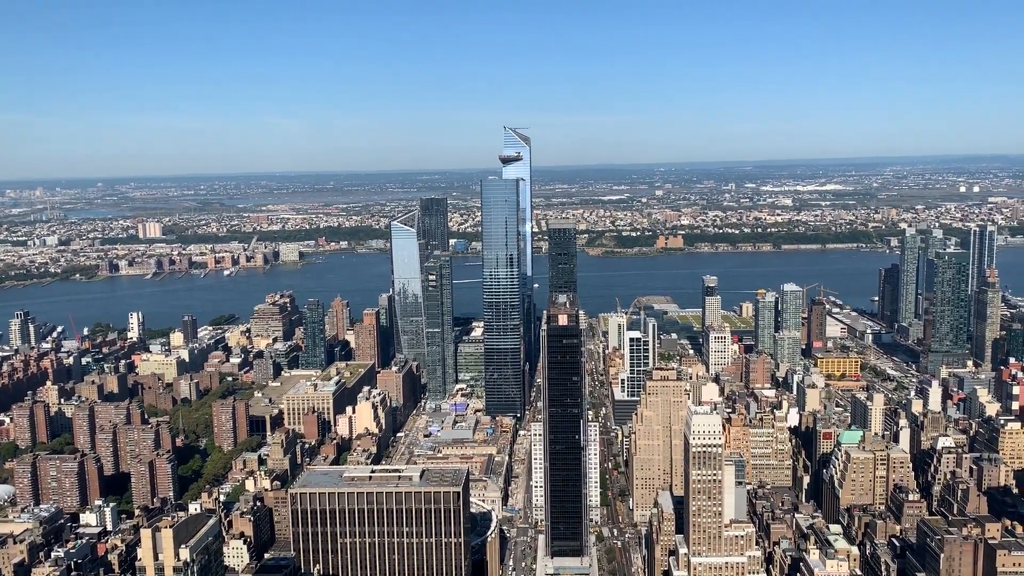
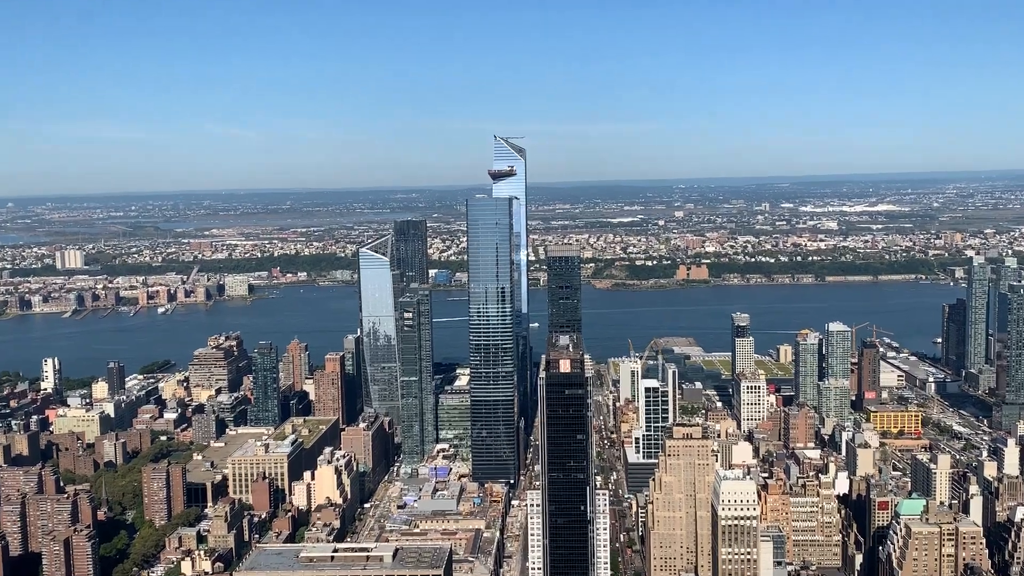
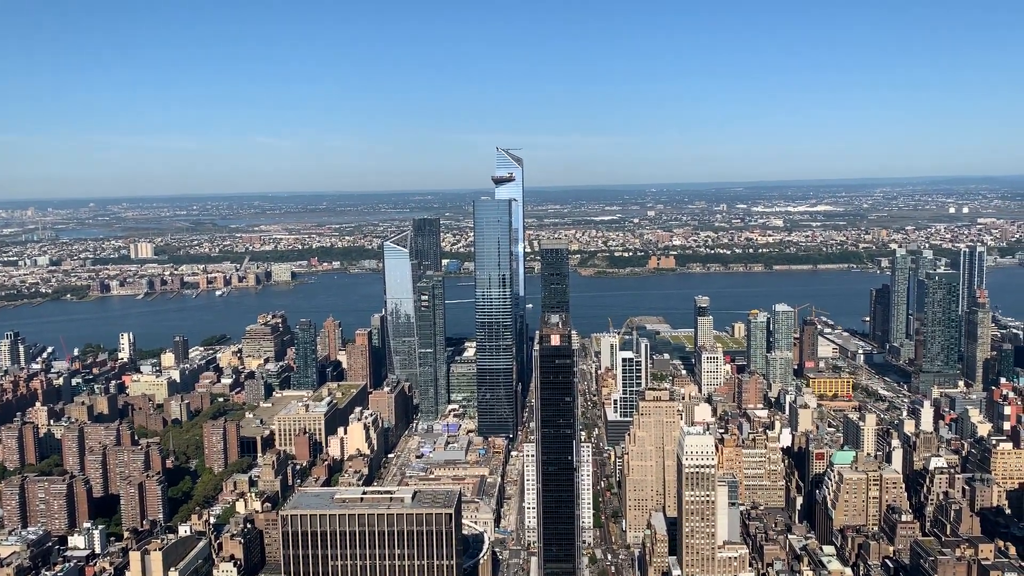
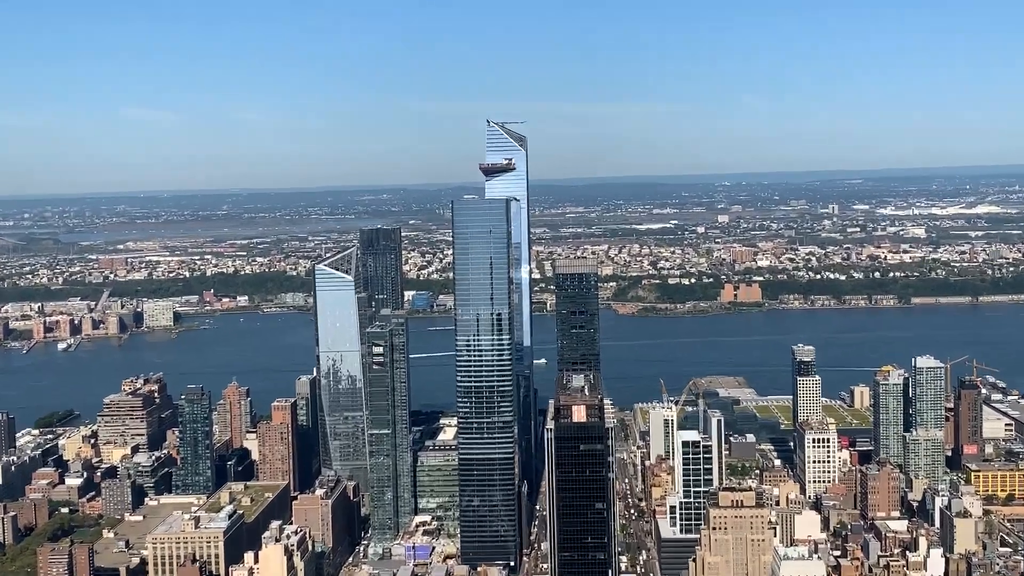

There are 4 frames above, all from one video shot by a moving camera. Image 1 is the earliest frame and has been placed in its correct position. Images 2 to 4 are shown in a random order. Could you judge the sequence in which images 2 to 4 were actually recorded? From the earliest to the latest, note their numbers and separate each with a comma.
3, 2, 4
